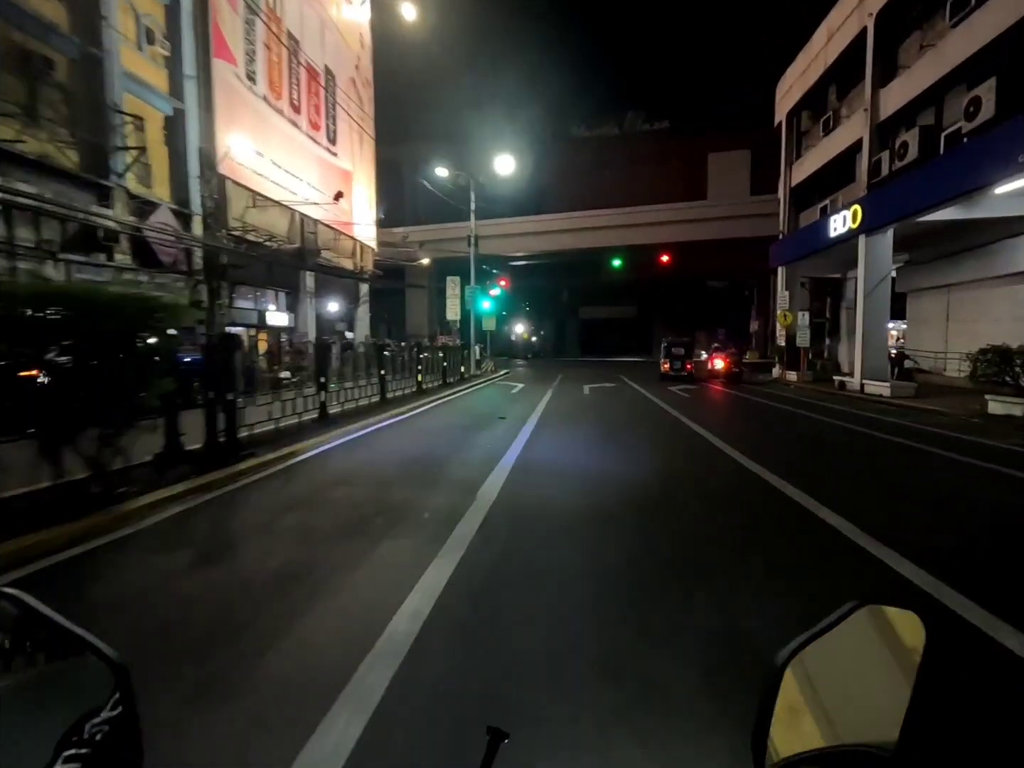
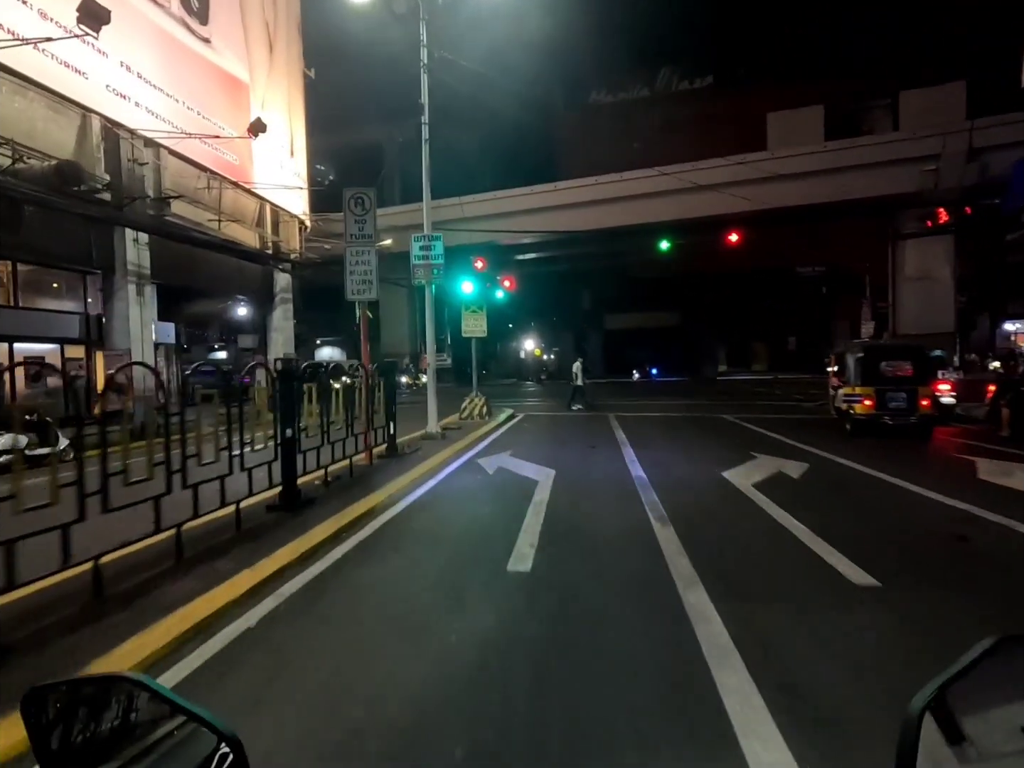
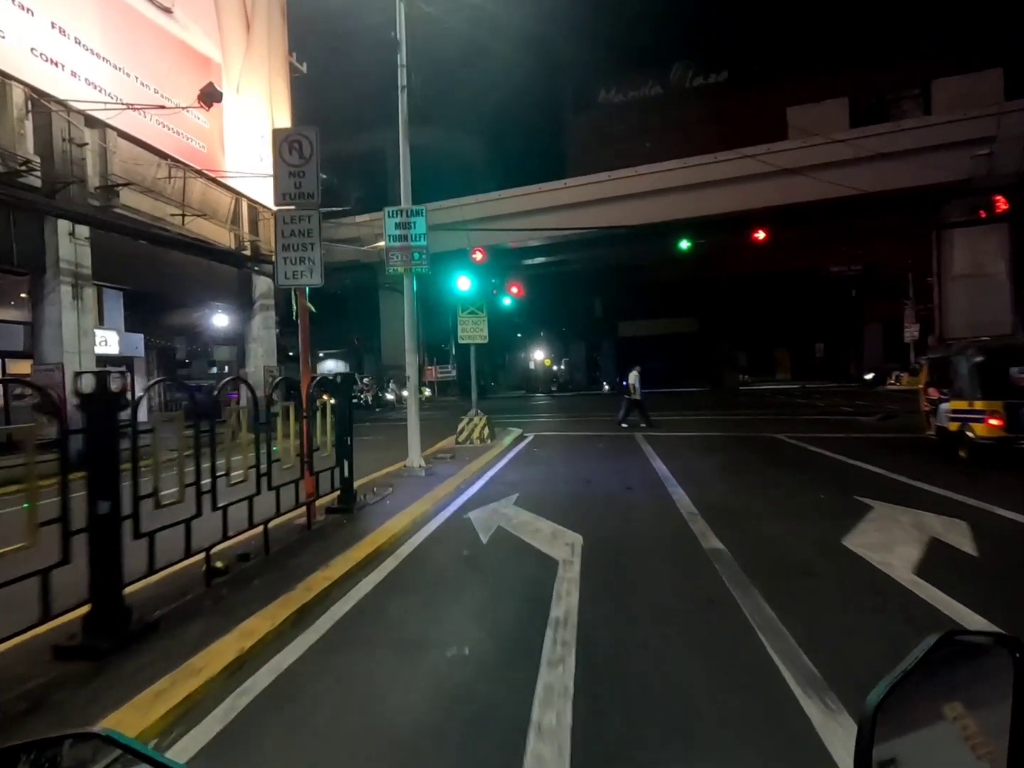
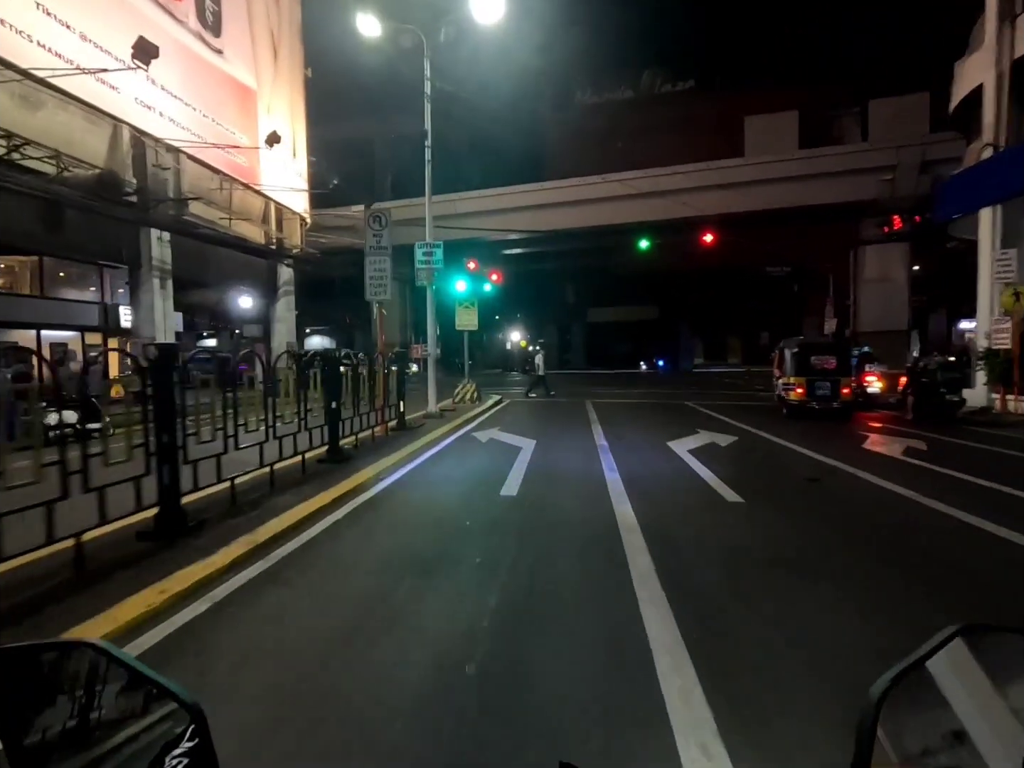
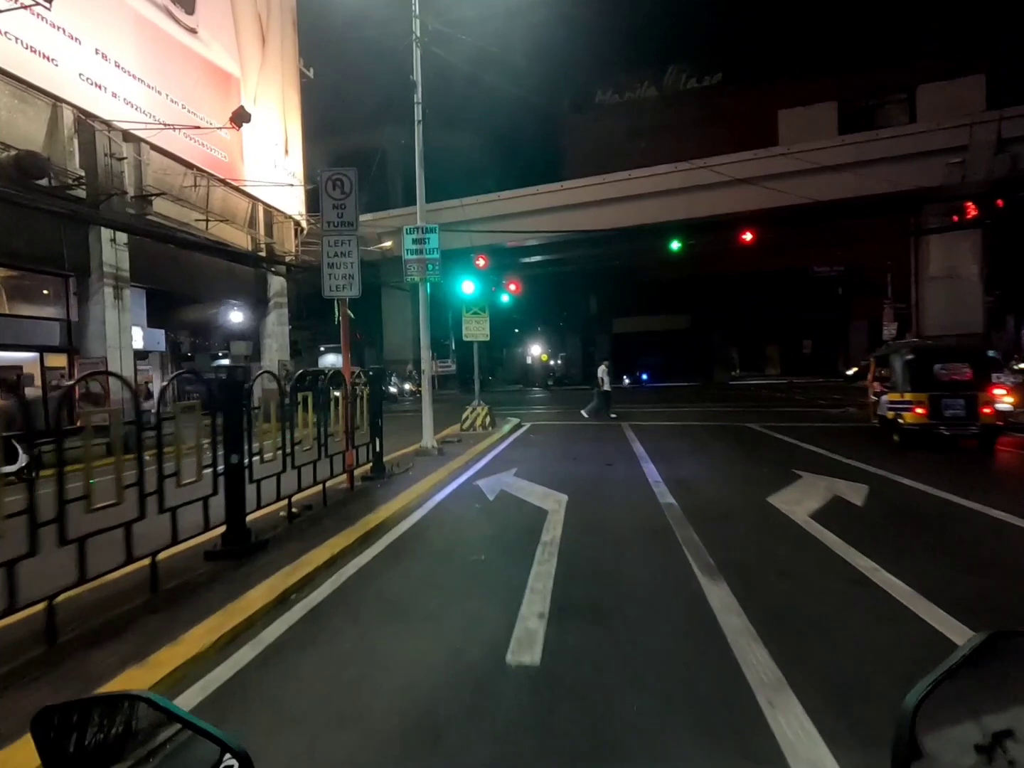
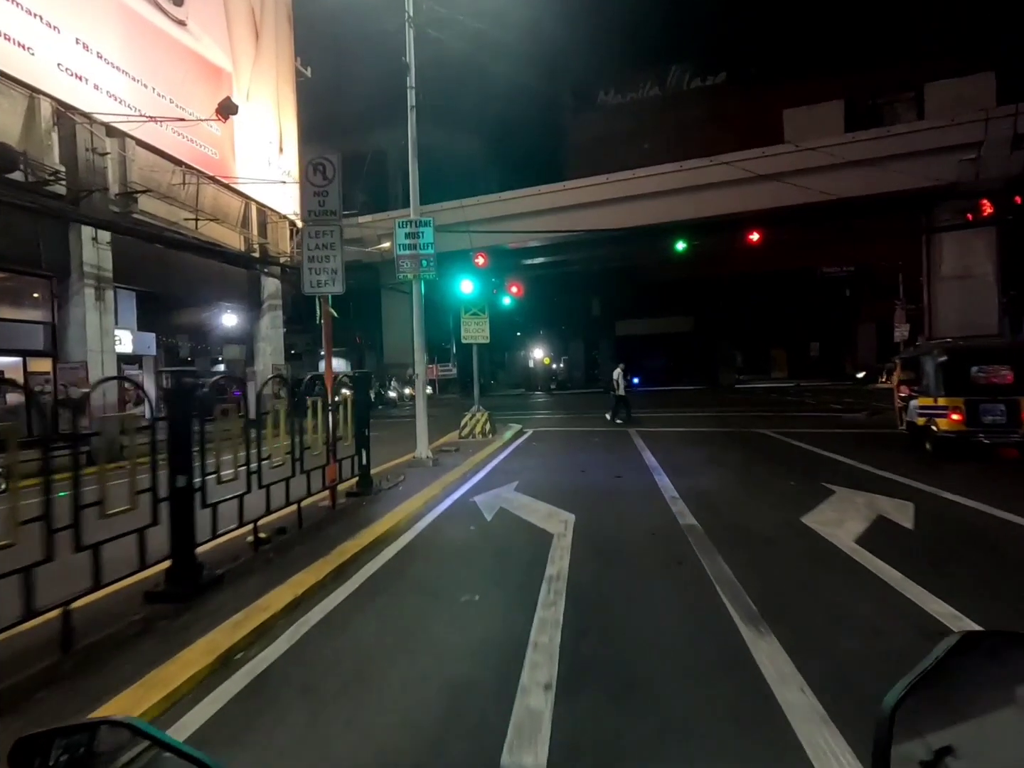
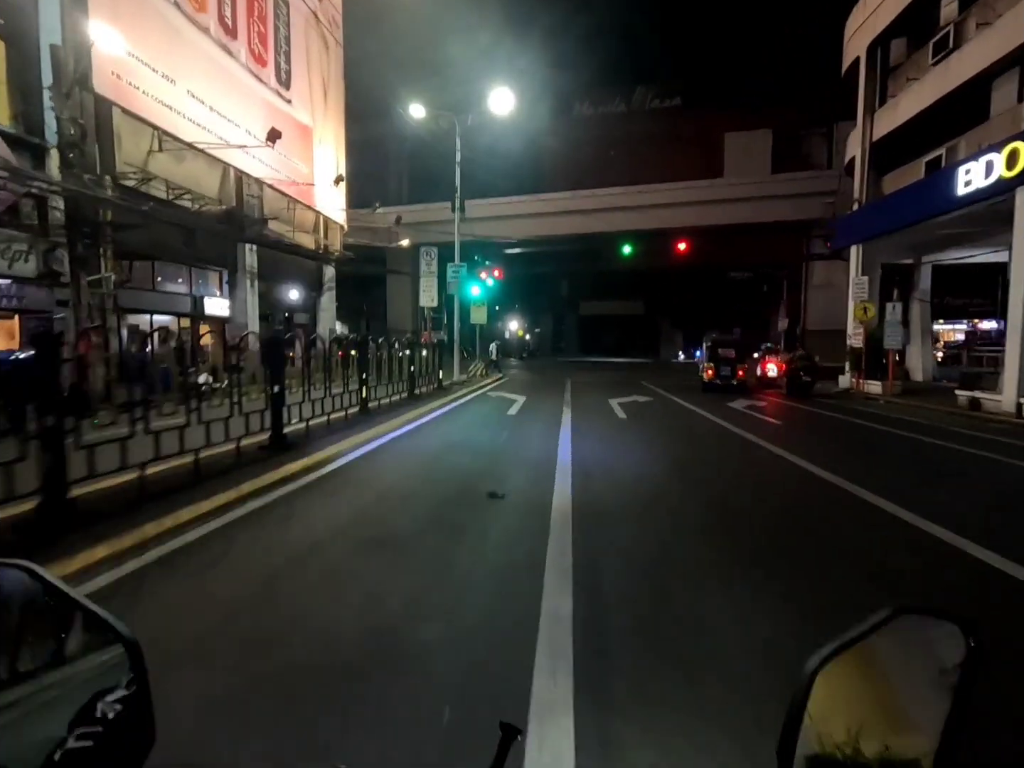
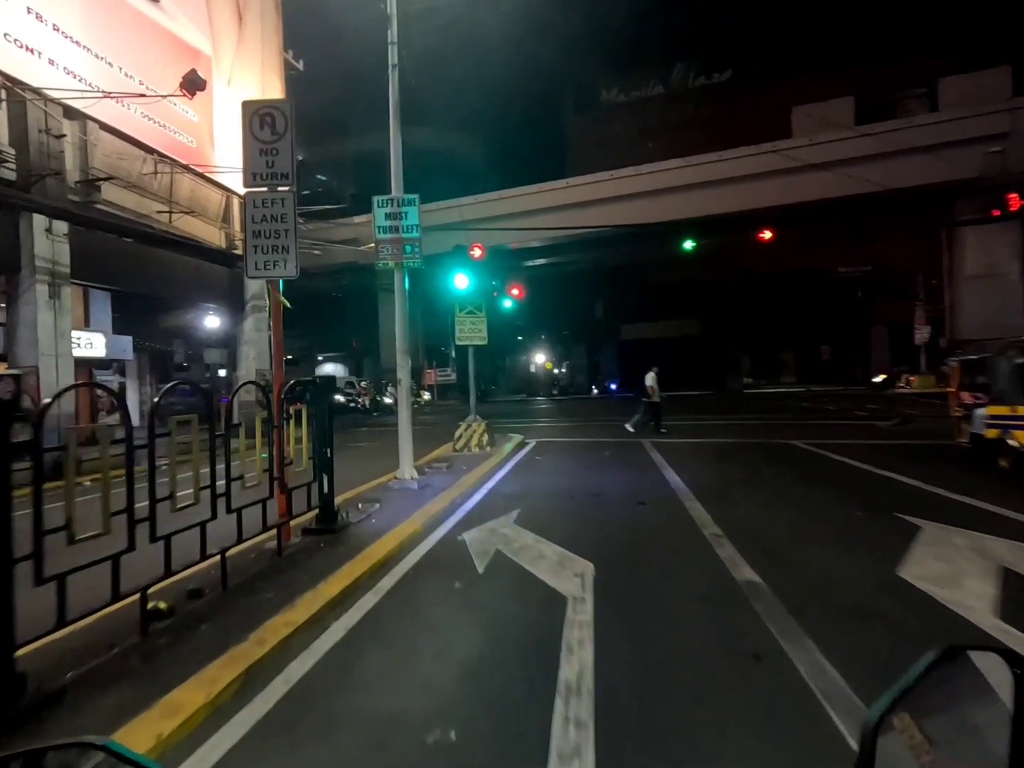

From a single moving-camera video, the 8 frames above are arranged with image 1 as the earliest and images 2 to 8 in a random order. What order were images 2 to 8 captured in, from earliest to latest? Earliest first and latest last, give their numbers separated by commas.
7, 4, 2, 5, 6, 3, 8
